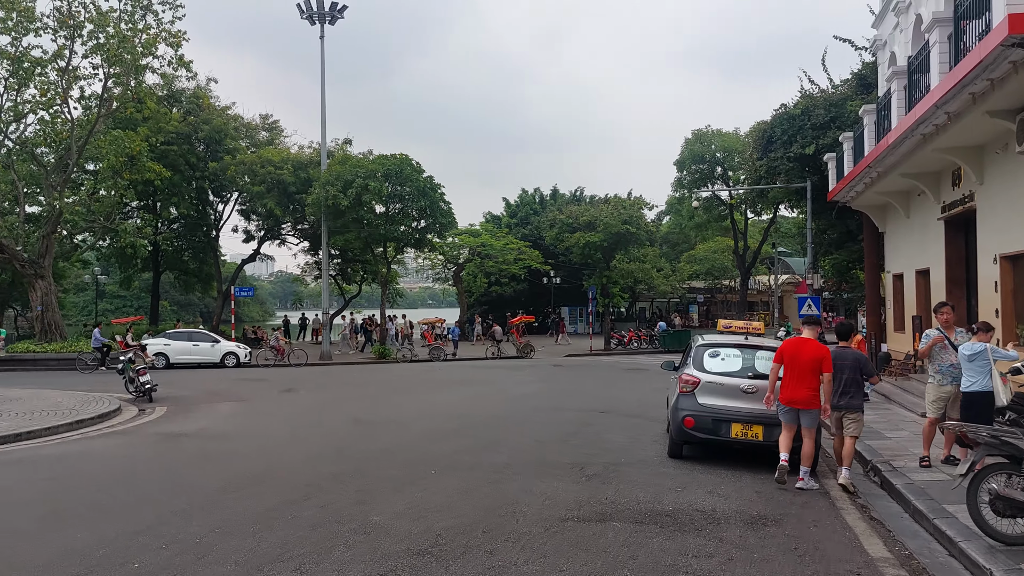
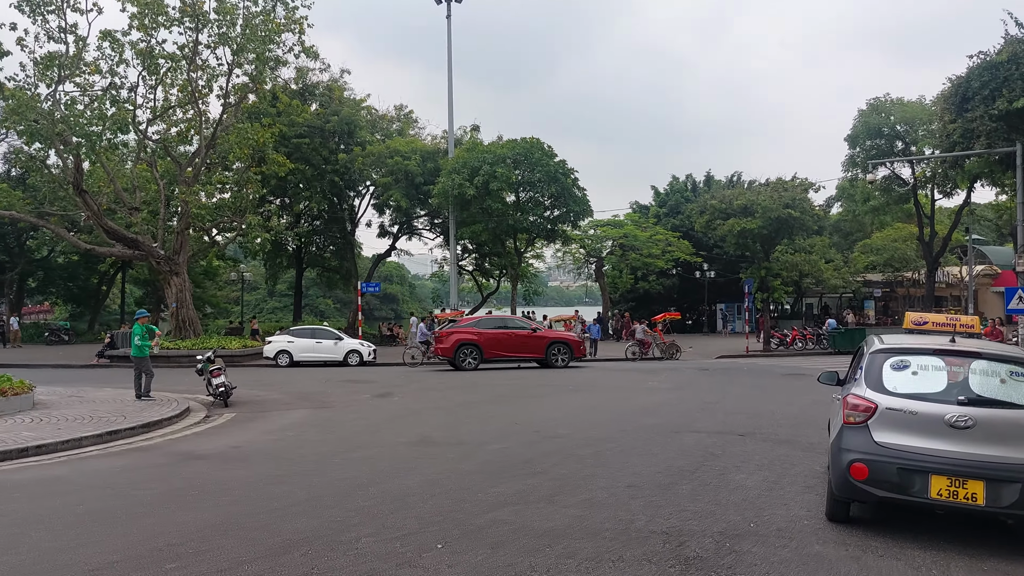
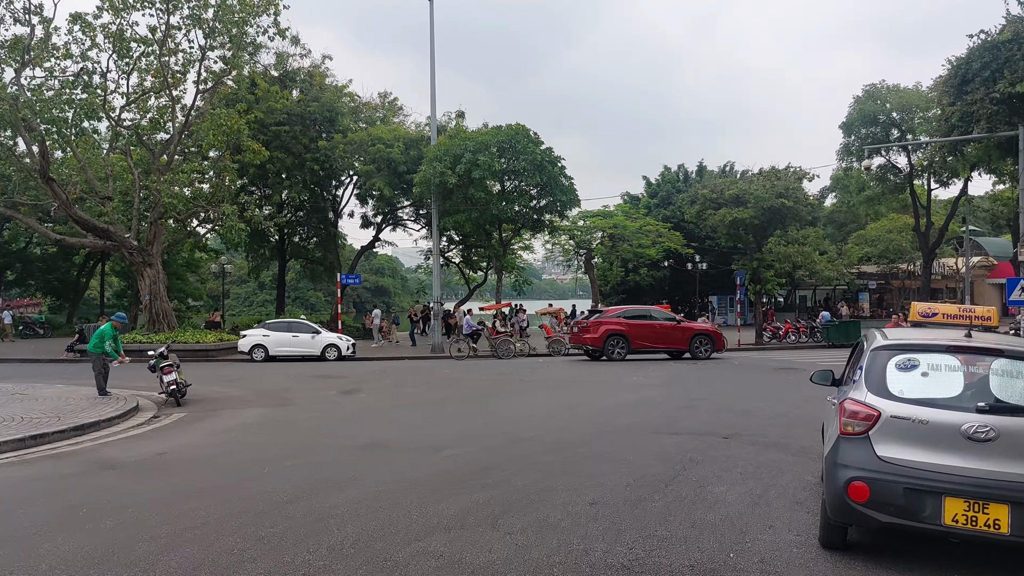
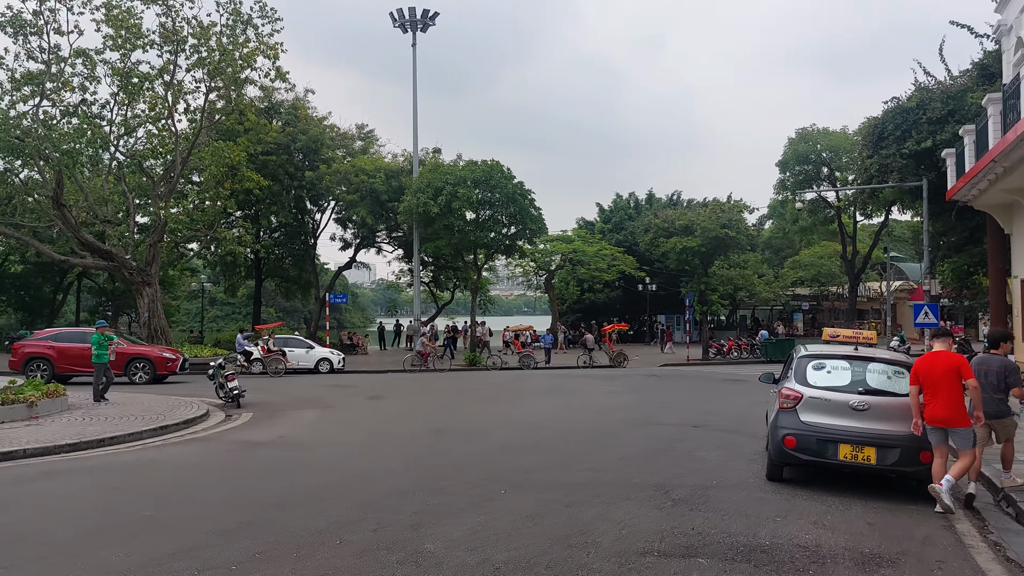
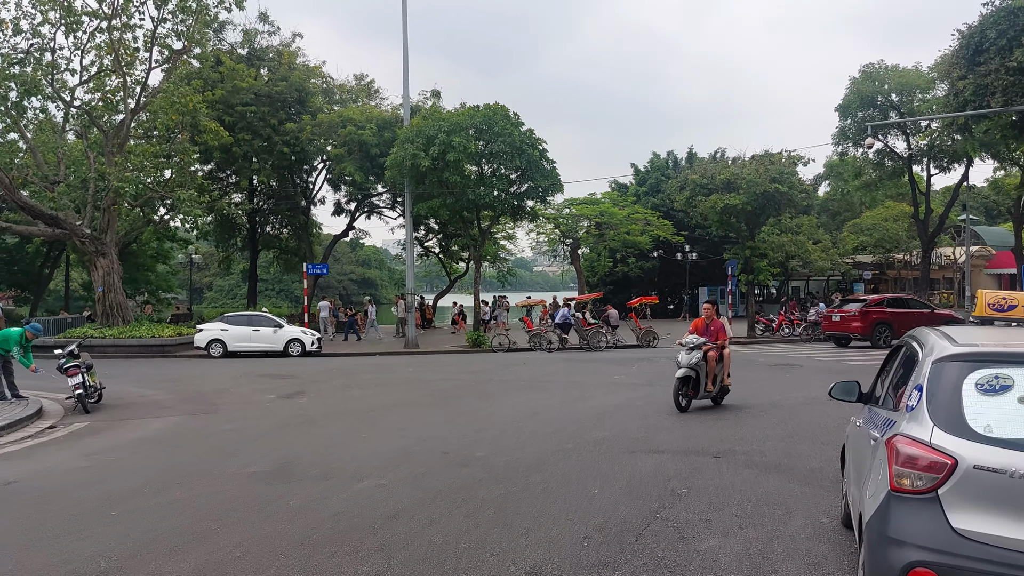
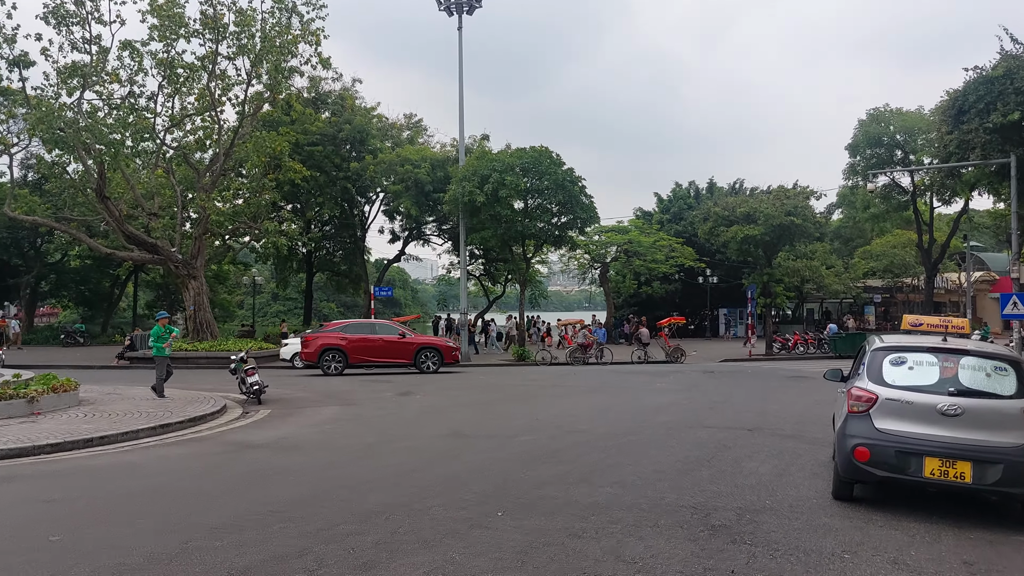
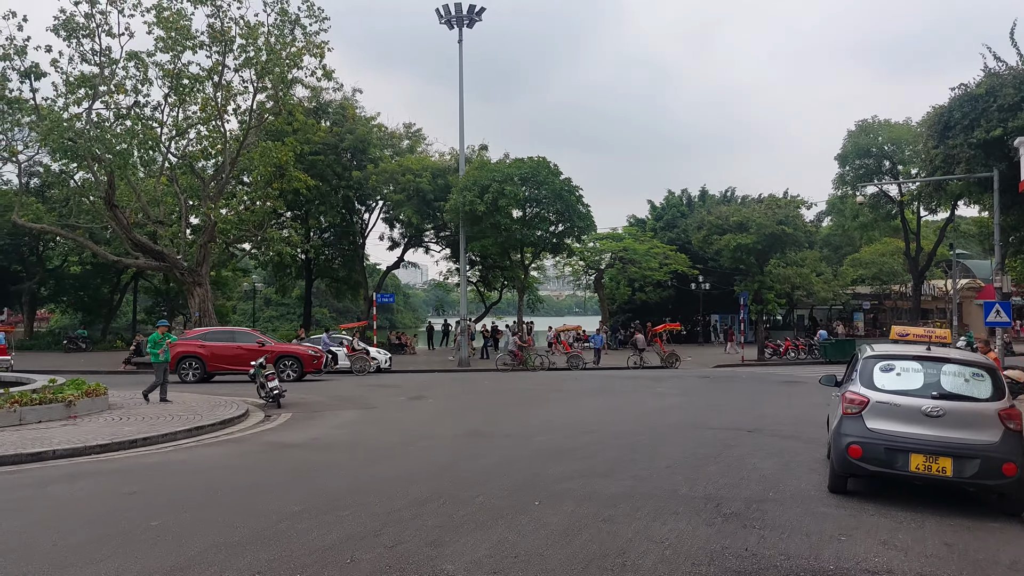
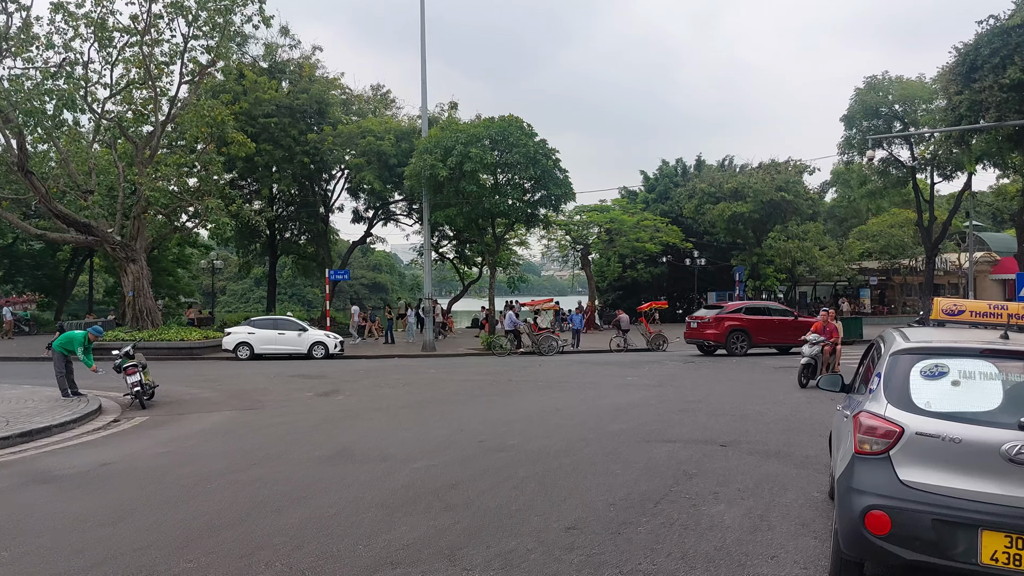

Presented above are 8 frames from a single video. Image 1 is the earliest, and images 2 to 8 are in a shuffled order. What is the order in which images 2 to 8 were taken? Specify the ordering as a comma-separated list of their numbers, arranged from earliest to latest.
4, 7, 6, 2, 3, 8, 5
